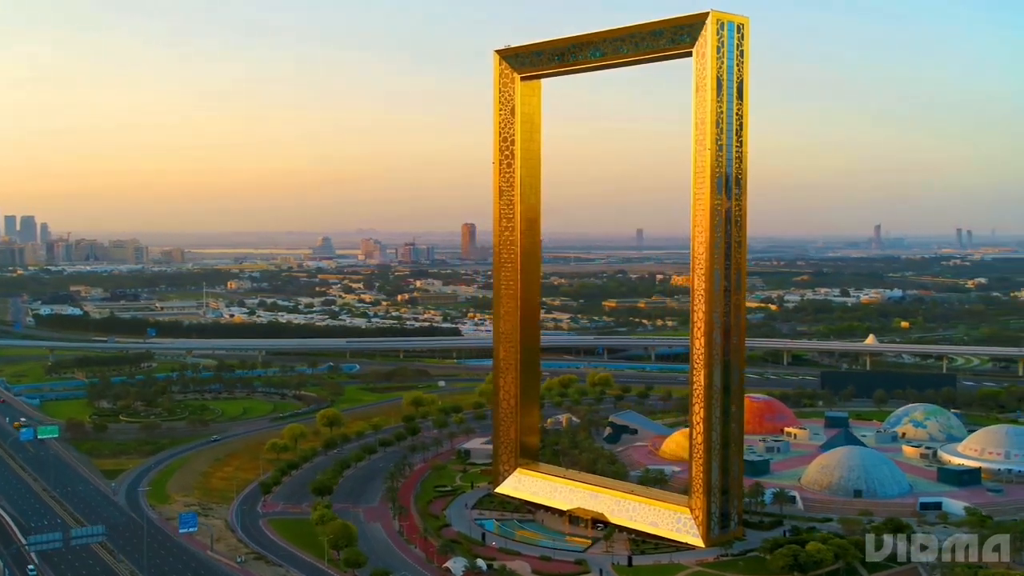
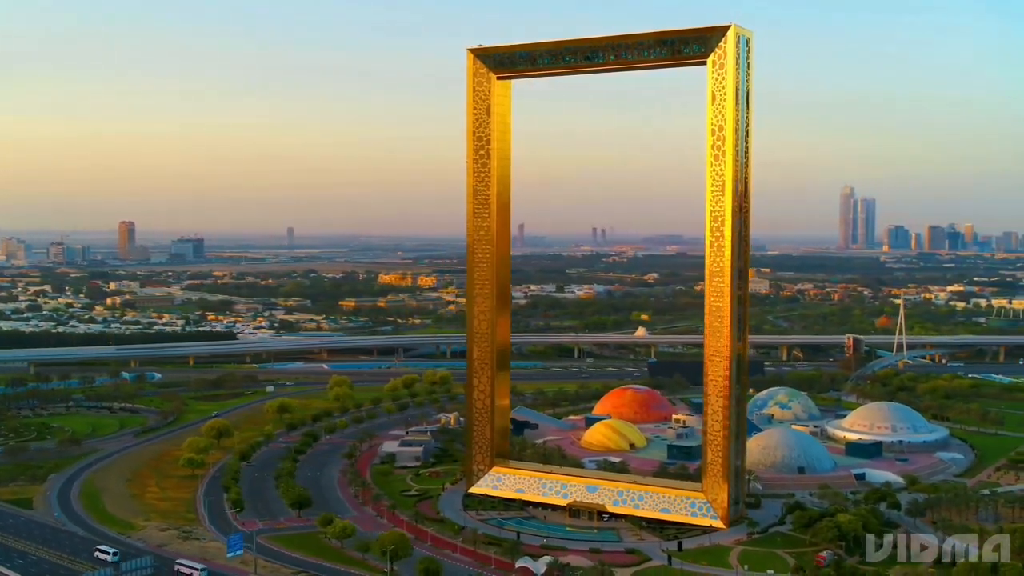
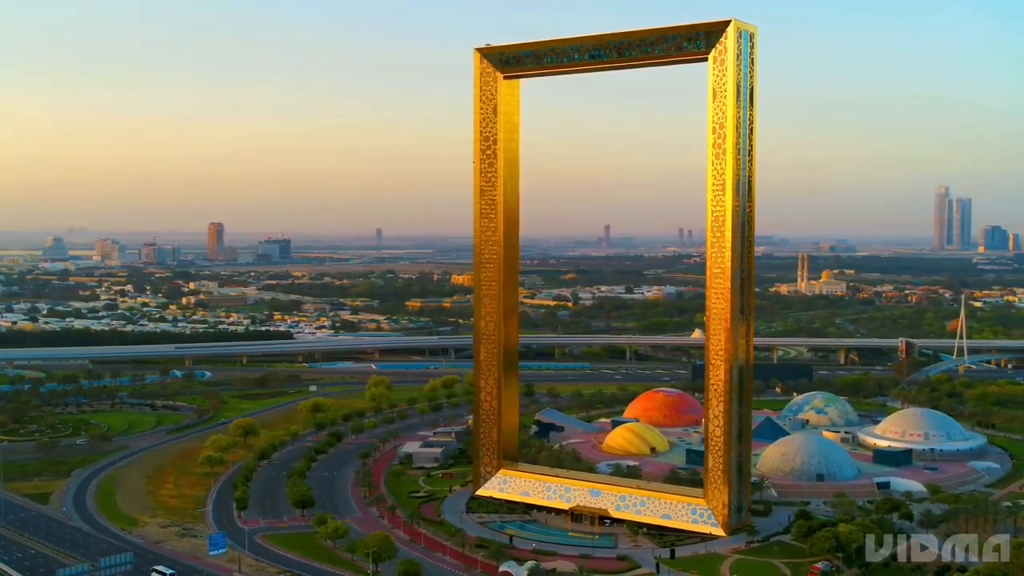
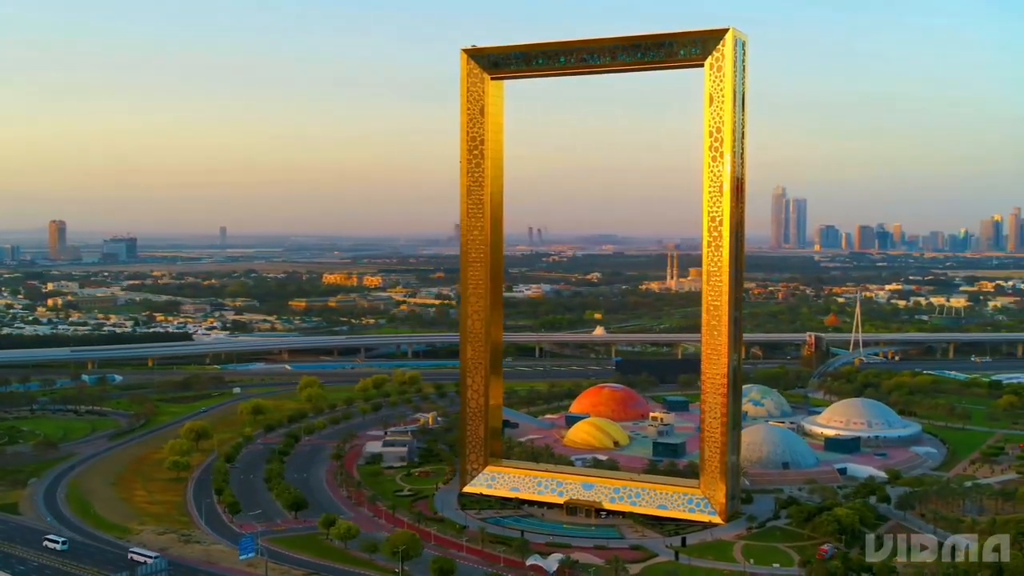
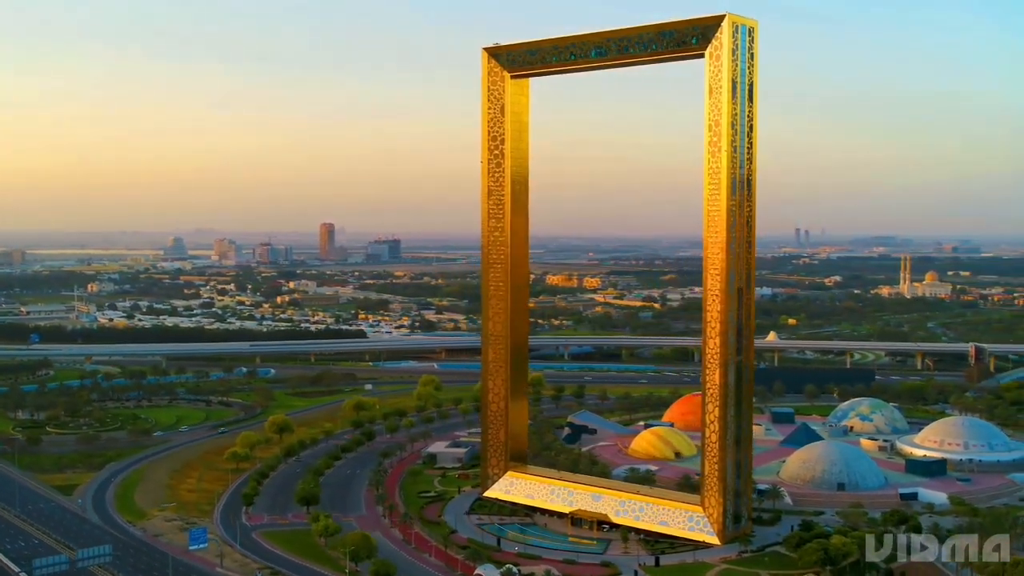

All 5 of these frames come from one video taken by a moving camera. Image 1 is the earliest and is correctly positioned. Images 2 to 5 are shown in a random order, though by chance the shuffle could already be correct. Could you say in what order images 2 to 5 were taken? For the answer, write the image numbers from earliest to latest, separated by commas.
5, 3, 2, 4
